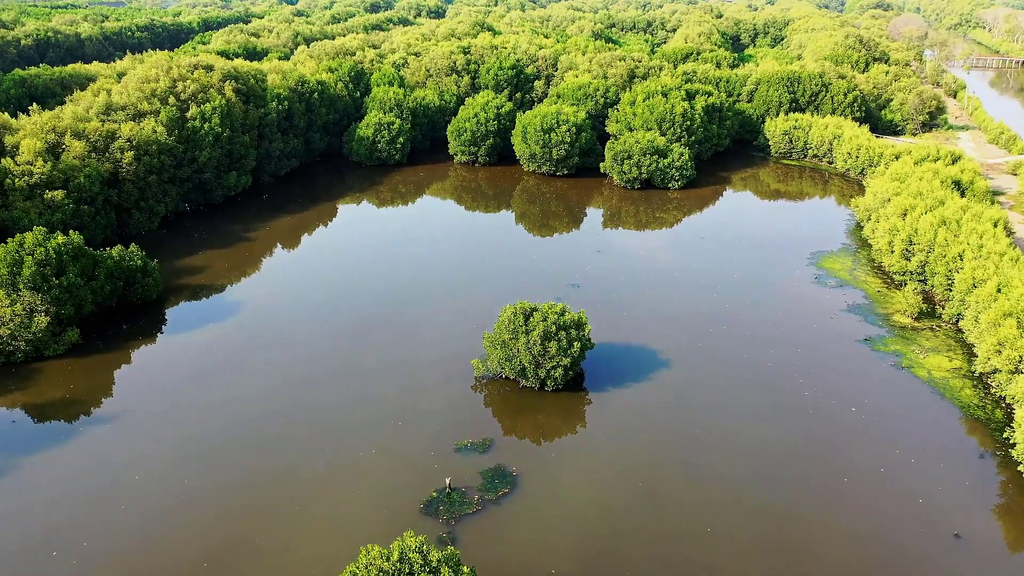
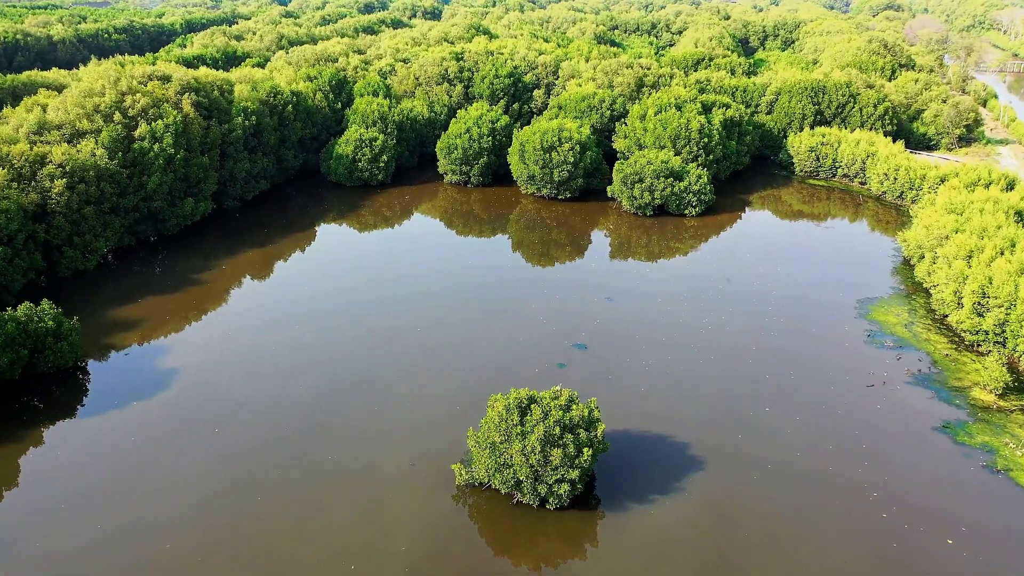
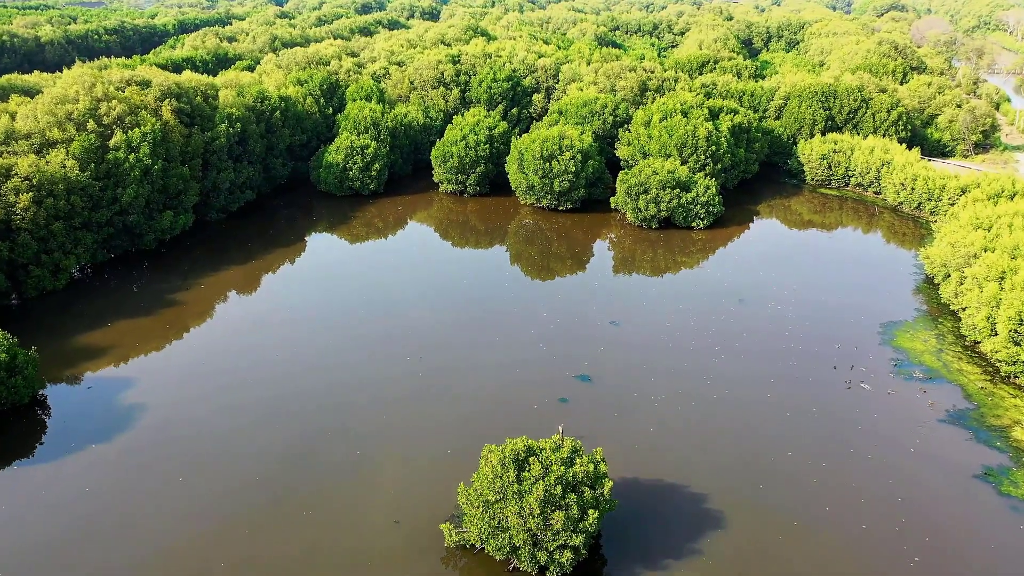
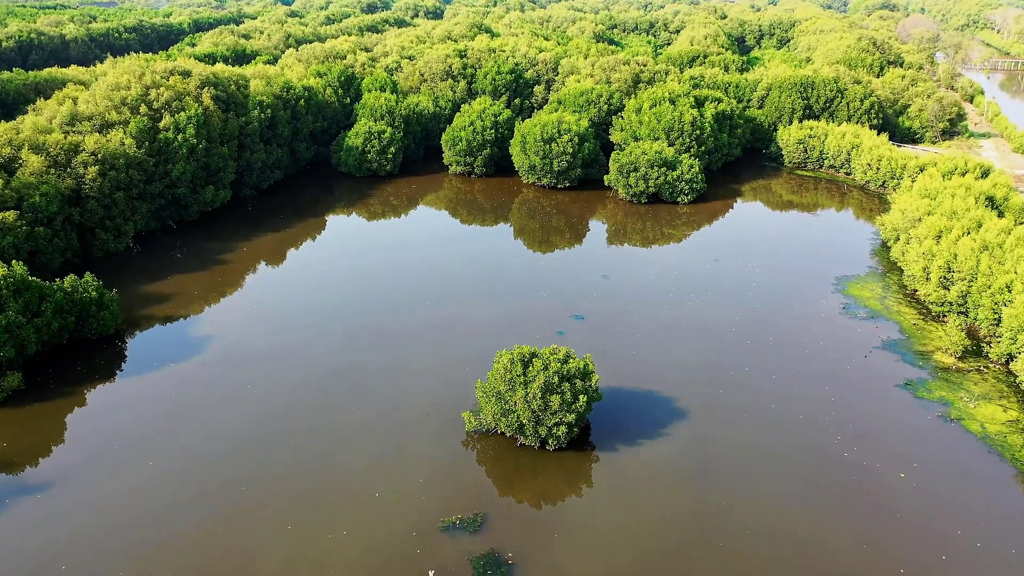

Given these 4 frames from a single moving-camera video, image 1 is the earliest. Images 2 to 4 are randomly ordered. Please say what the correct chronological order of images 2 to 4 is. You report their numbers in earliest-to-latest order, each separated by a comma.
4, 2, 3
